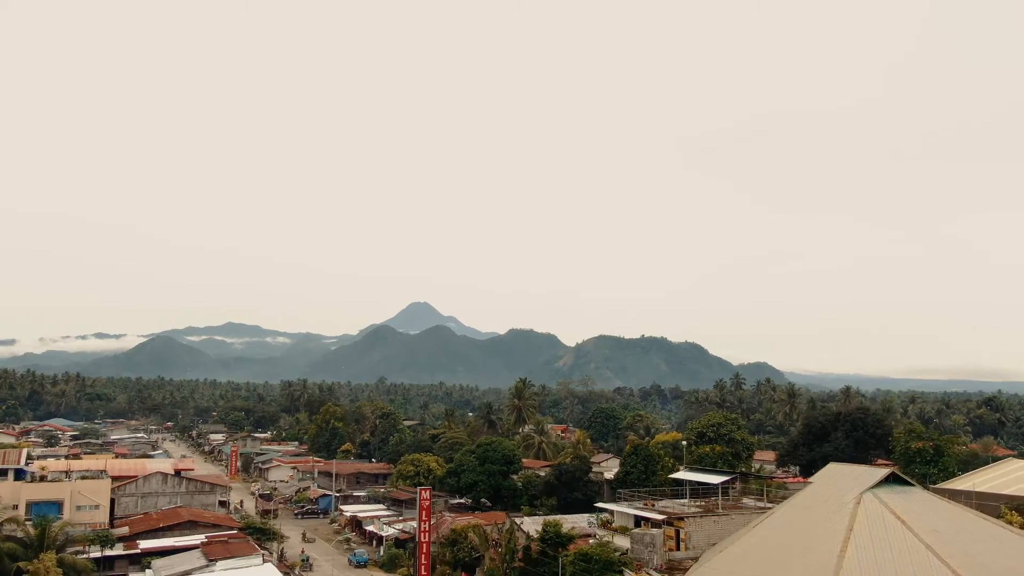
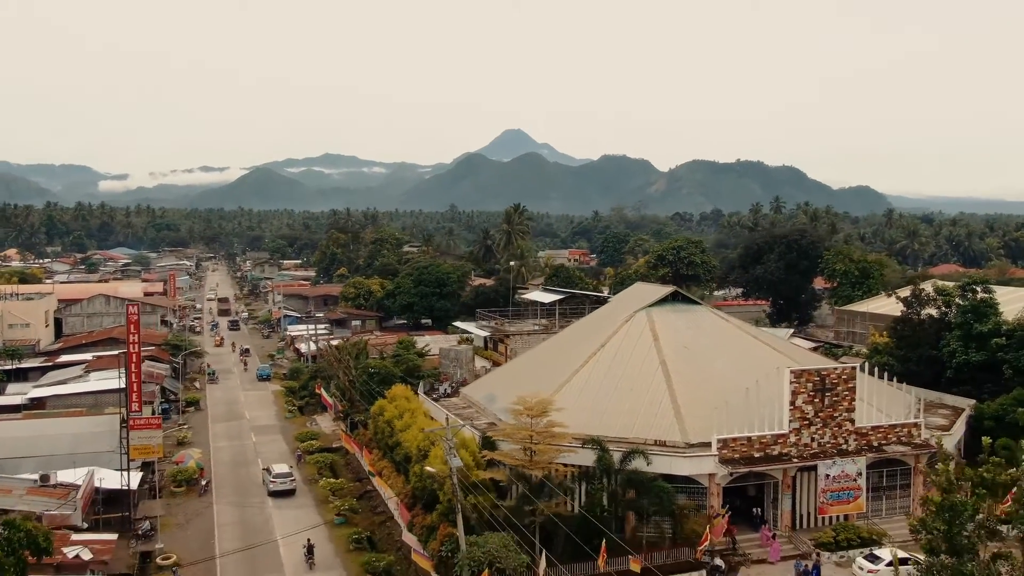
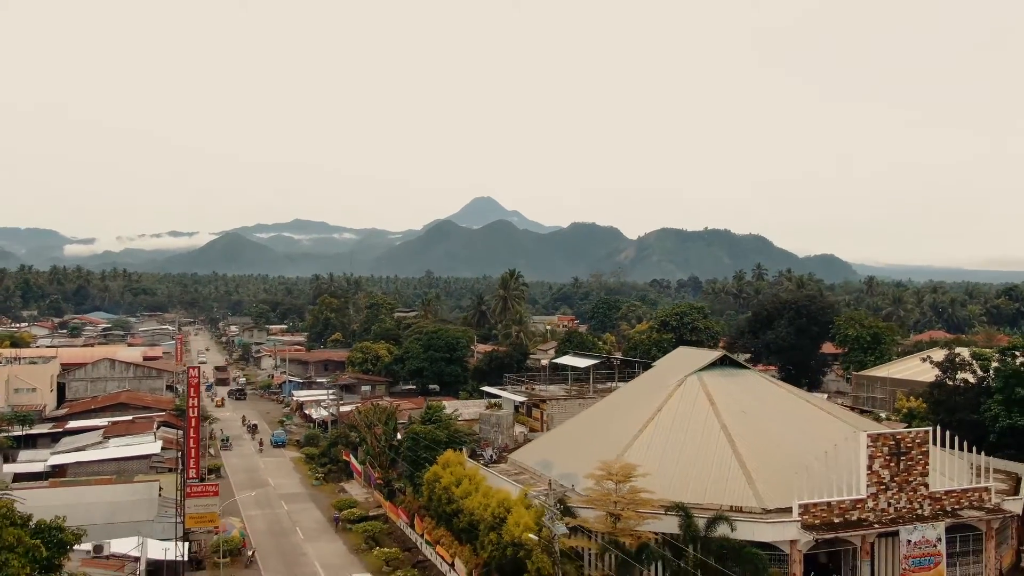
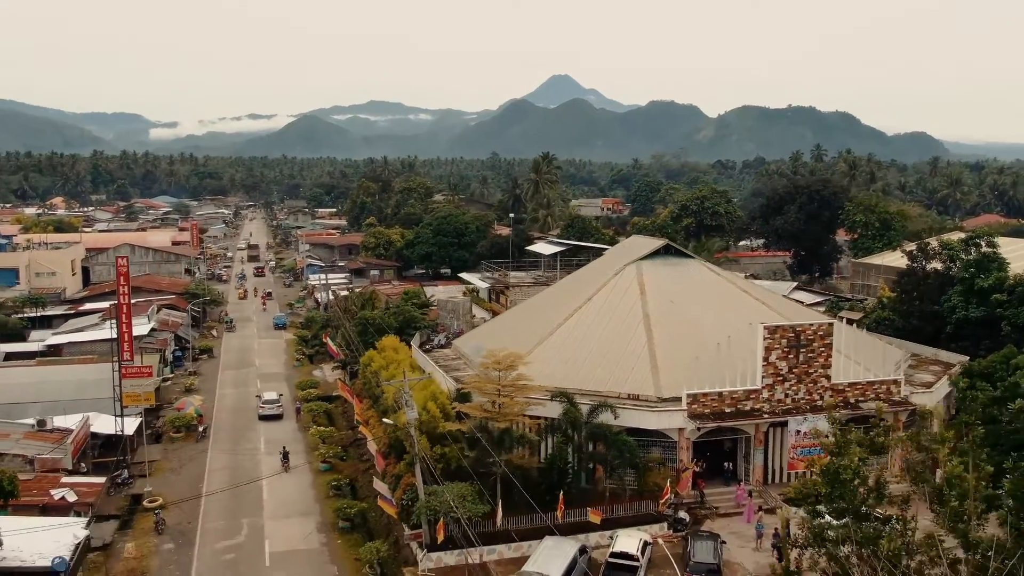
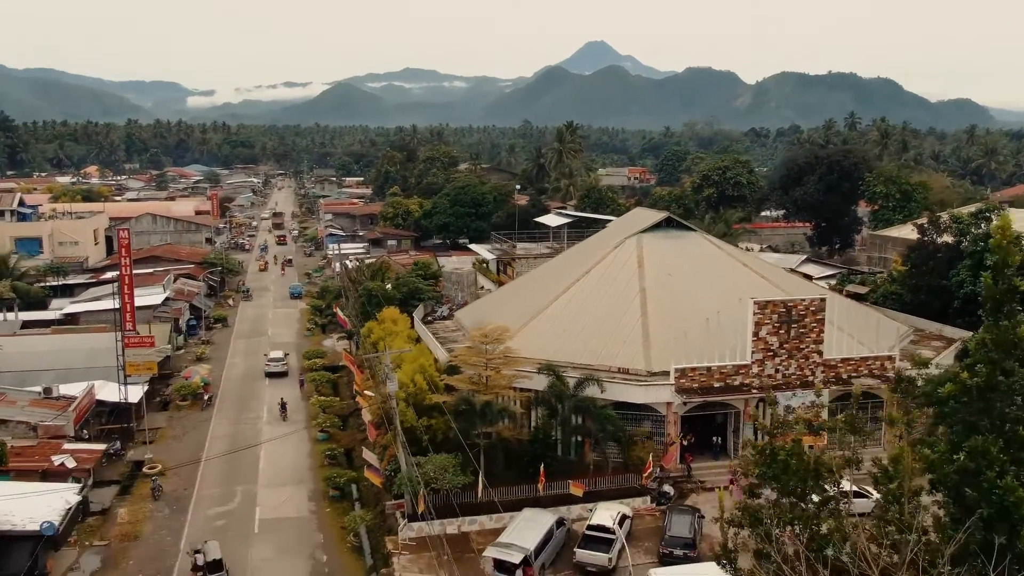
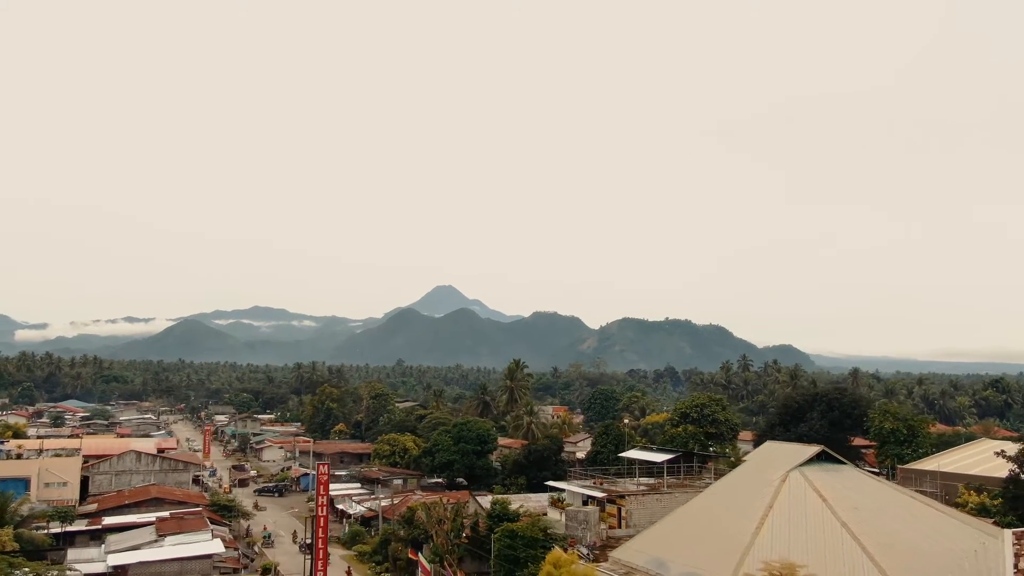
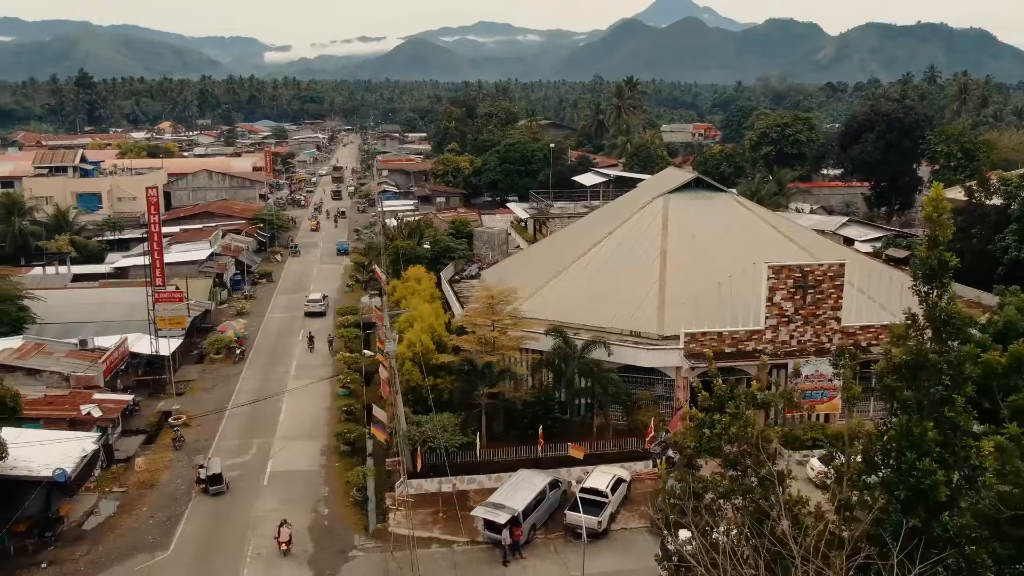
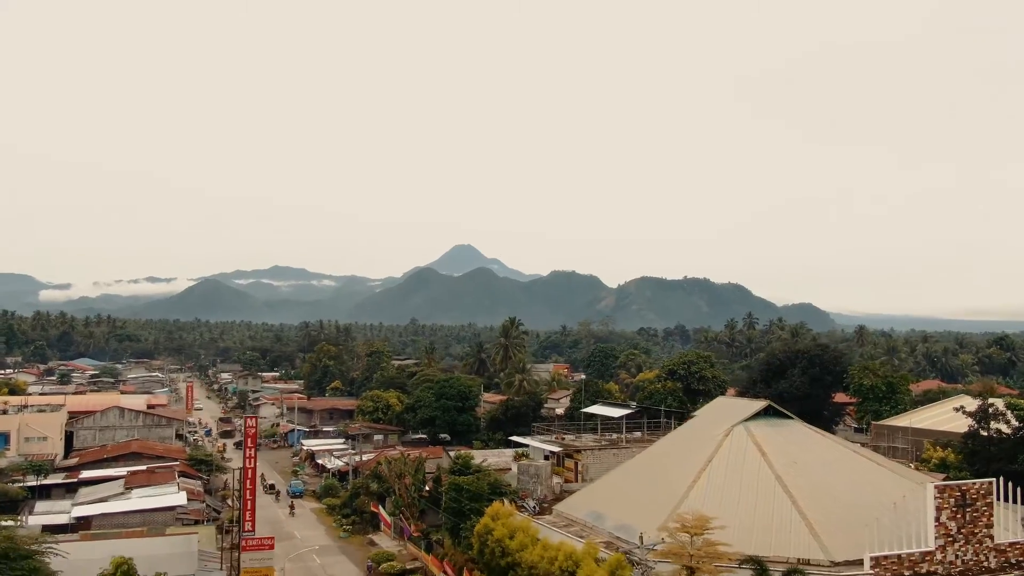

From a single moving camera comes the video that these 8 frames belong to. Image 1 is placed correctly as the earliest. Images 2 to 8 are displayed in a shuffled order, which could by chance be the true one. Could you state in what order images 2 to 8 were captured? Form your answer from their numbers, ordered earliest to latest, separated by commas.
6, 8, 3, 2, 4, 5, 7
